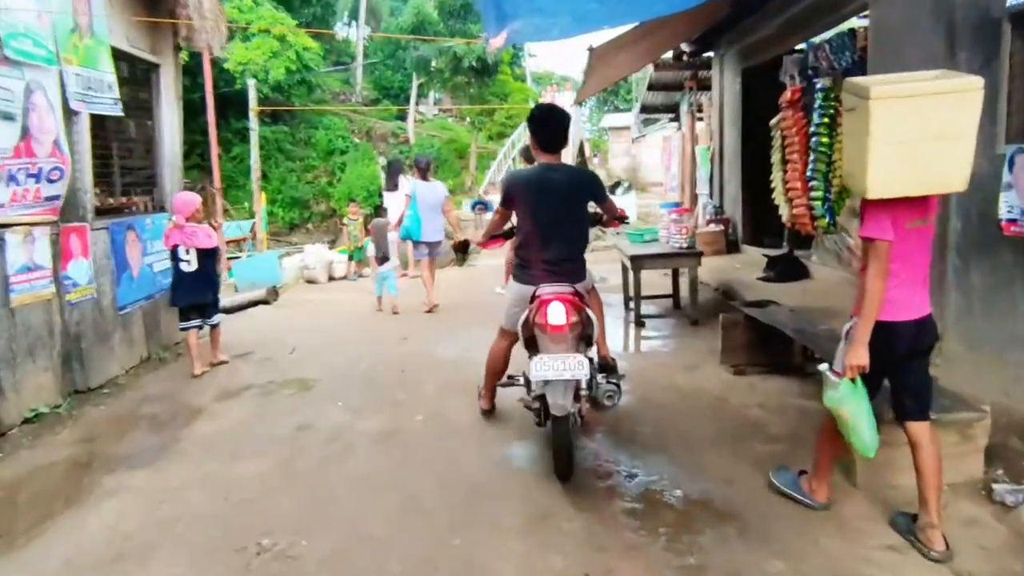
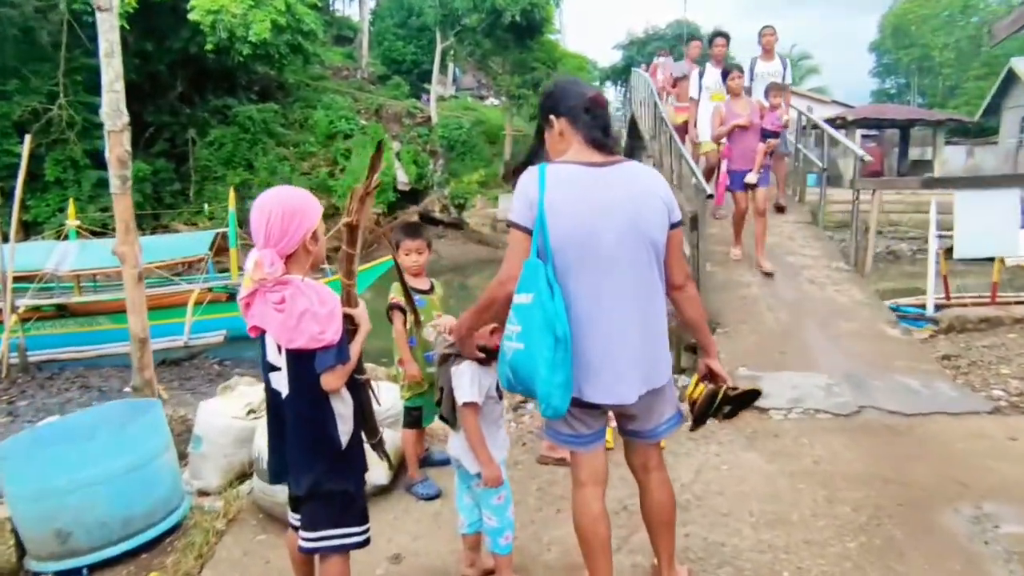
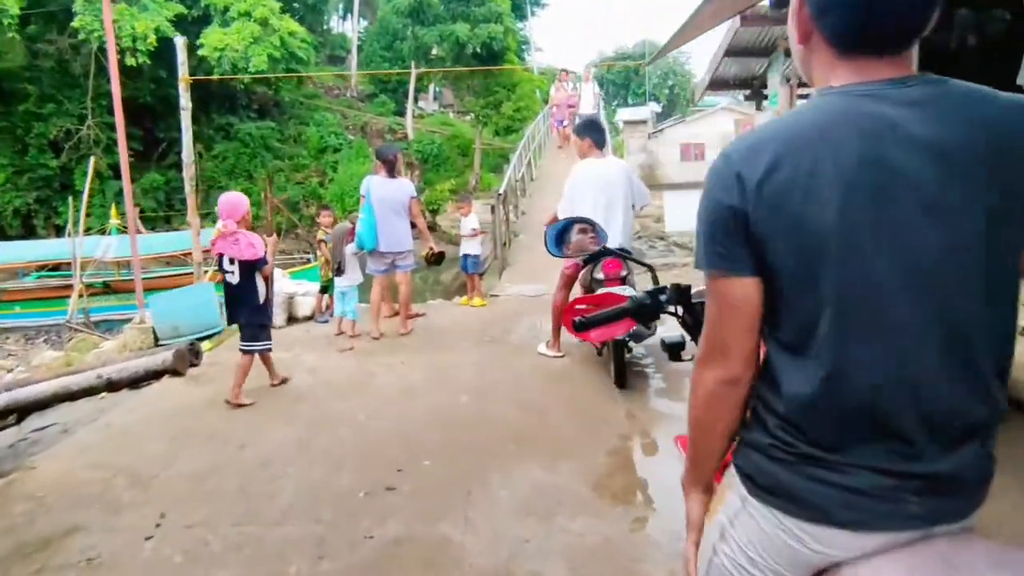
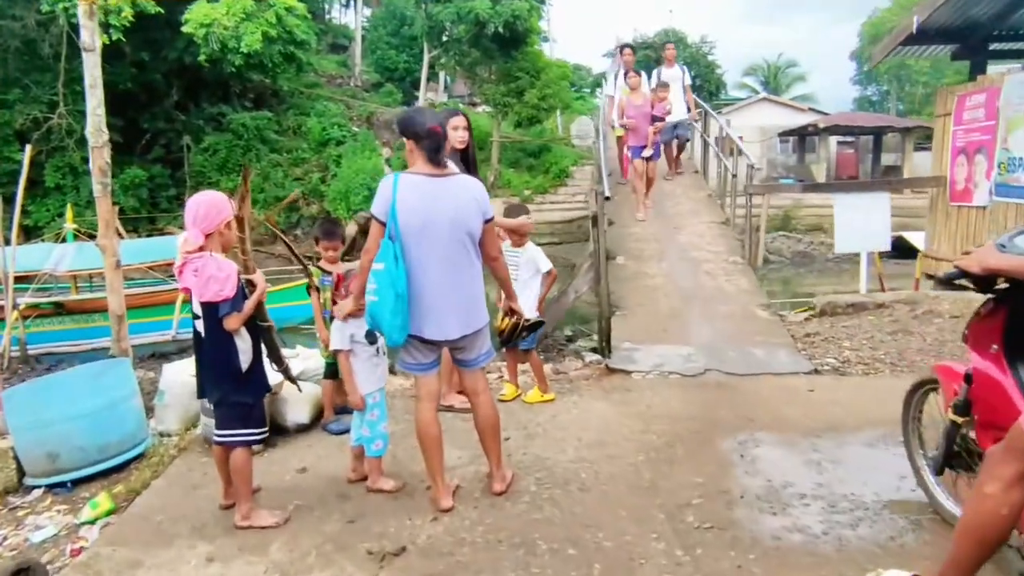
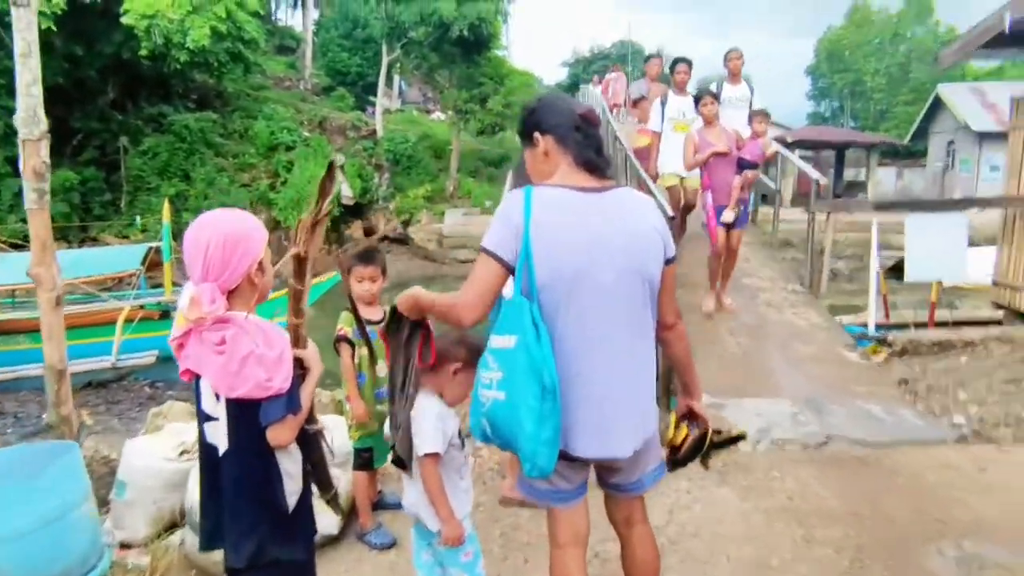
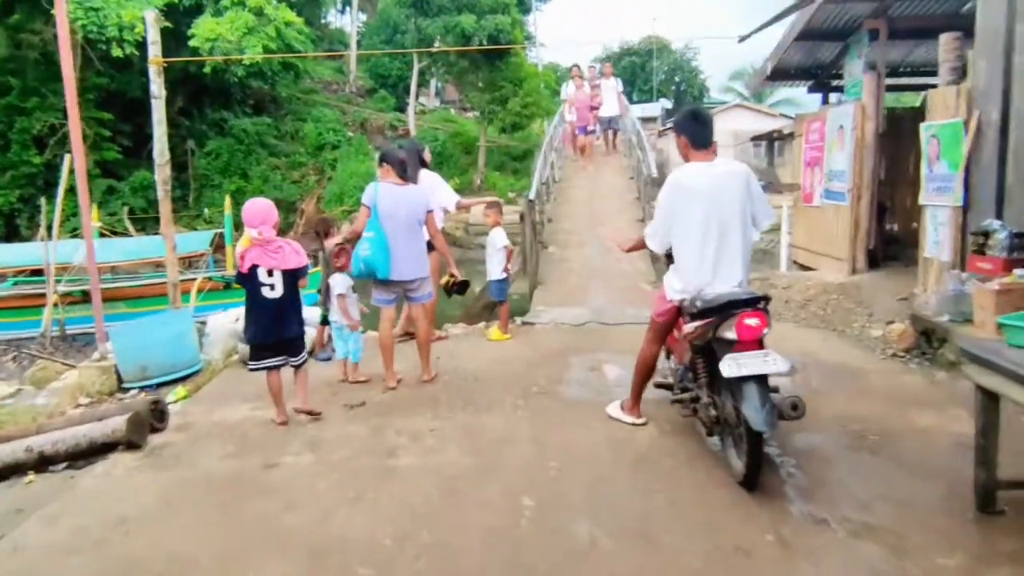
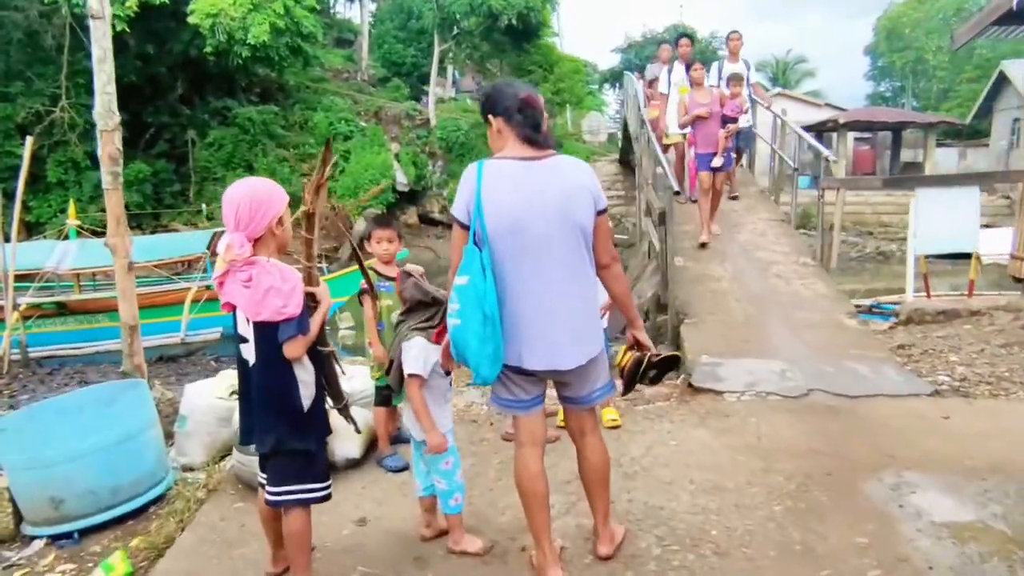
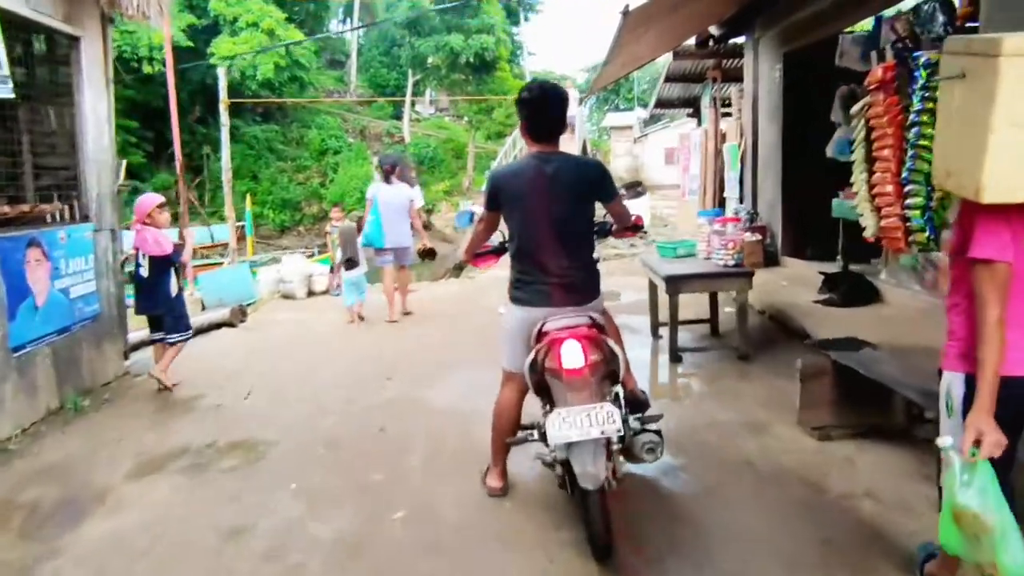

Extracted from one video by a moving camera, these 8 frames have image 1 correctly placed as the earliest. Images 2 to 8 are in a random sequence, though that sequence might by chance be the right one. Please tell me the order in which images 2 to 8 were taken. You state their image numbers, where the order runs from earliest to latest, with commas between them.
8, 3, 6, 4, 7, 2, 5
